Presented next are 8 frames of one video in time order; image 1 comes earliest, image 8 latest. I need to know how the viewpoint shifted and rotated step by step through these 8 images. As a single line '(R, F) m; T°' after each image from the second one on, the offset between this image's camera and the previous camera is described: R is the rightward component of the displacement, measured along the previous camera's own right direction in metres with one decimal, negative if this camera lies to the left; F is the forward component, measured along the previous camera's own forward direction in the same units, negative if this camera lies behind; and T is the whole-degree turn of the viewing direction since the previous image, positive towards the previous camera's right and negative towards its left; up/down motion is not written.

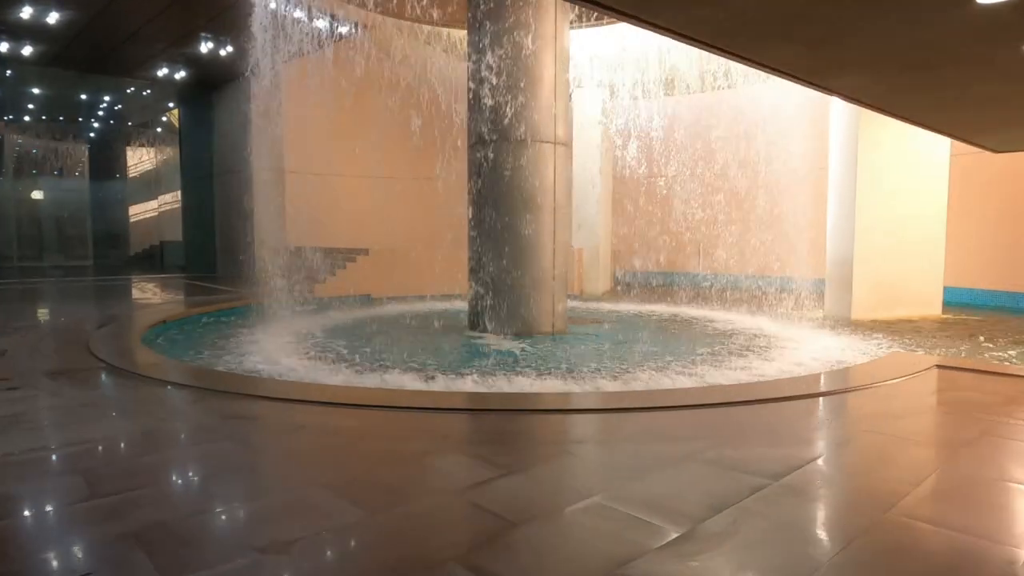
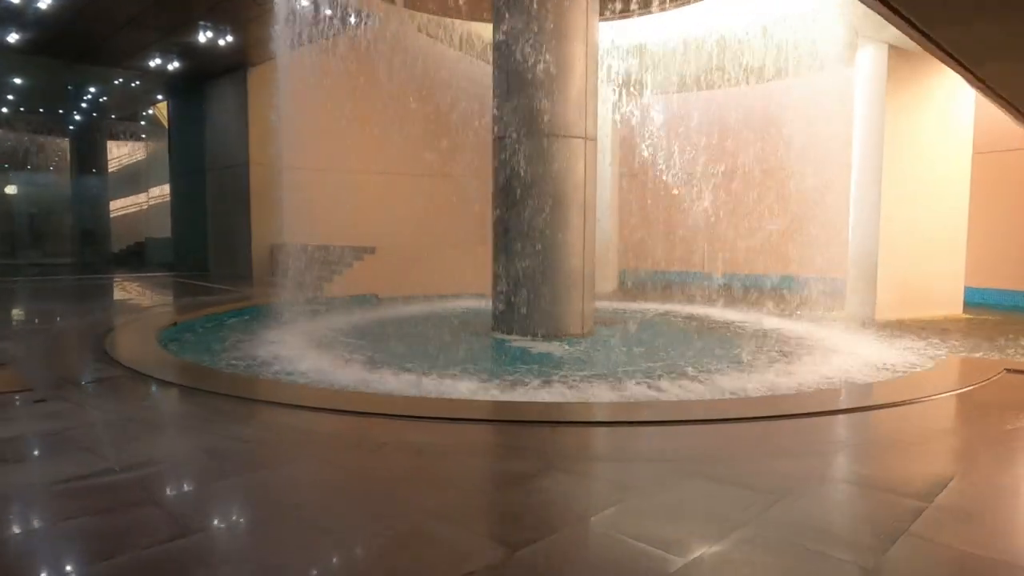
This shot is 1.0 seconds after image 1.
(-0.5, +0.3) m; +2°
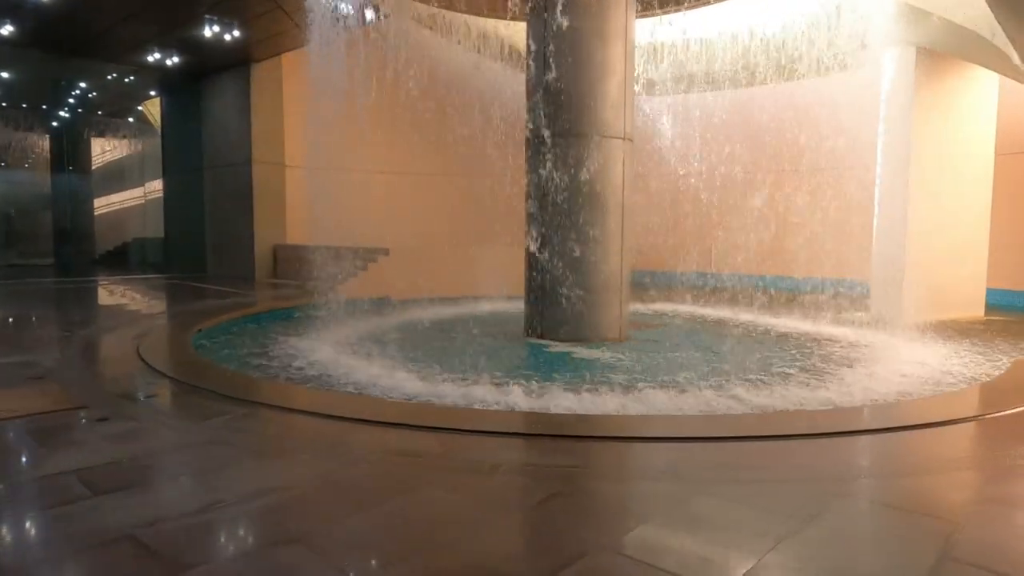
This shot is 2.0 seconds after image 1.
(-0.6, +0.2) m; +2°
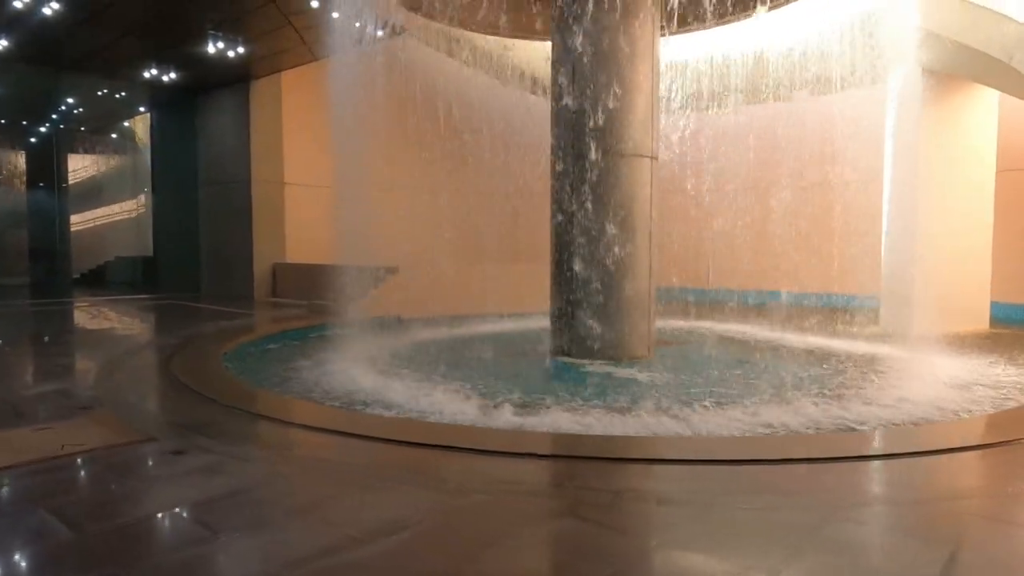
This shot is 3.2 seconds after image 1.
(-0.6, +0.1) m; +2°
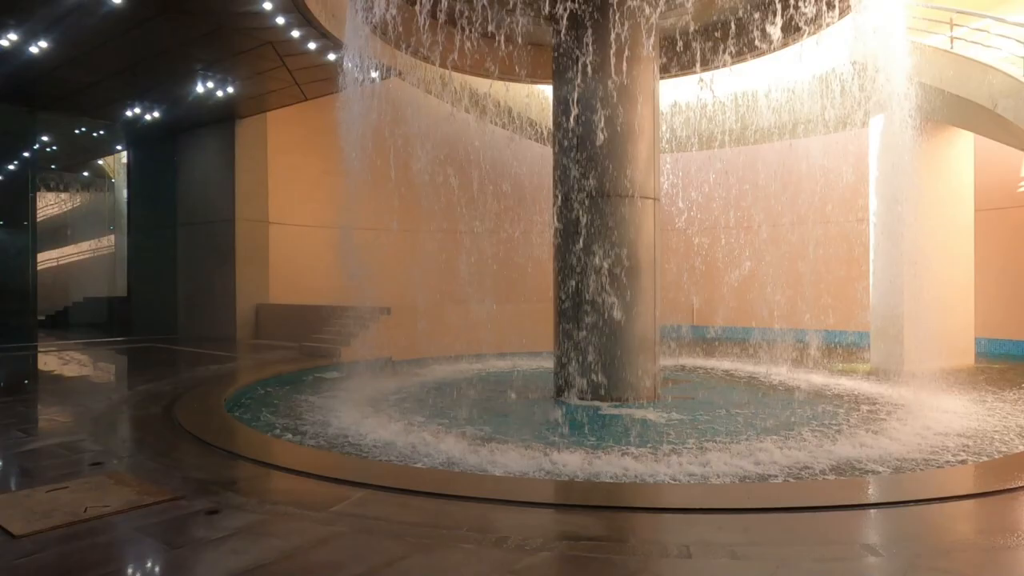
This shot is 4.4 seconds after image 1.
(-0.4, +0.1) m; +3°
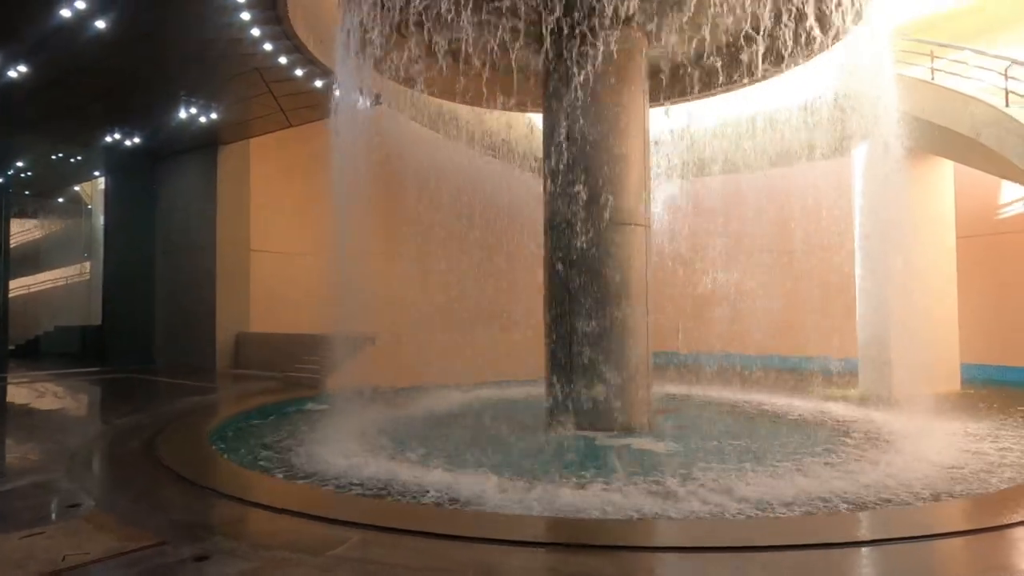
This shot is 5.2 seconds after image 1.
(-0.1, +0.1) m; +2°
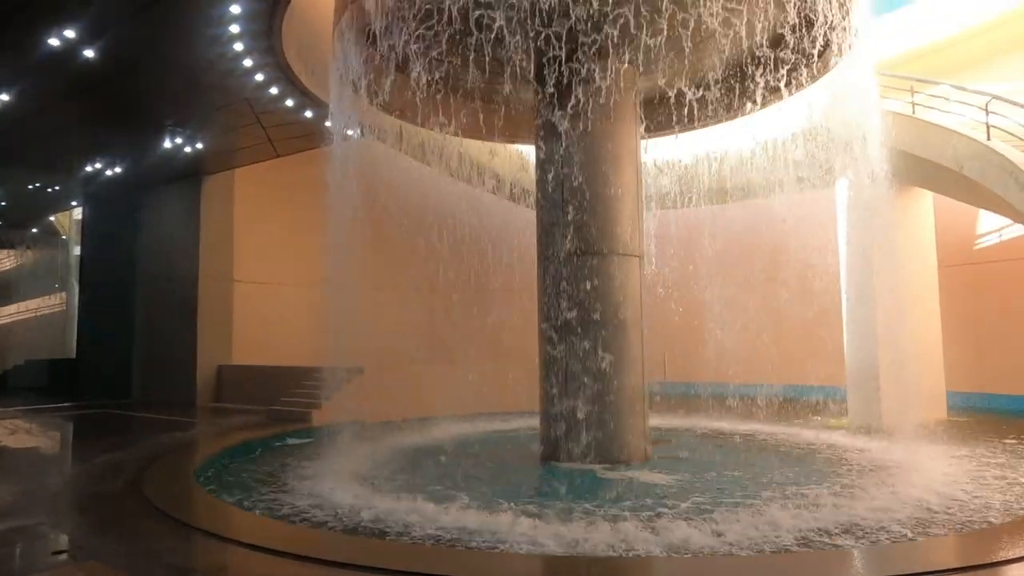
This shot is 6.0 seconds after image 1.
(-0.2, +0.1) m; +2°
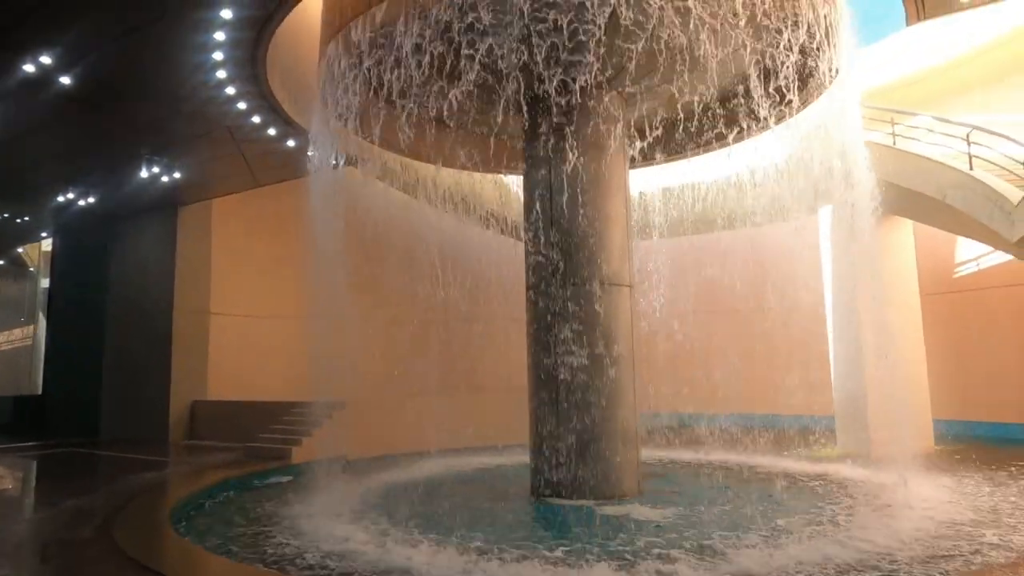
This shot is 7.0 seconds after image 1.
(-0.1, +0.1) m; +2°
